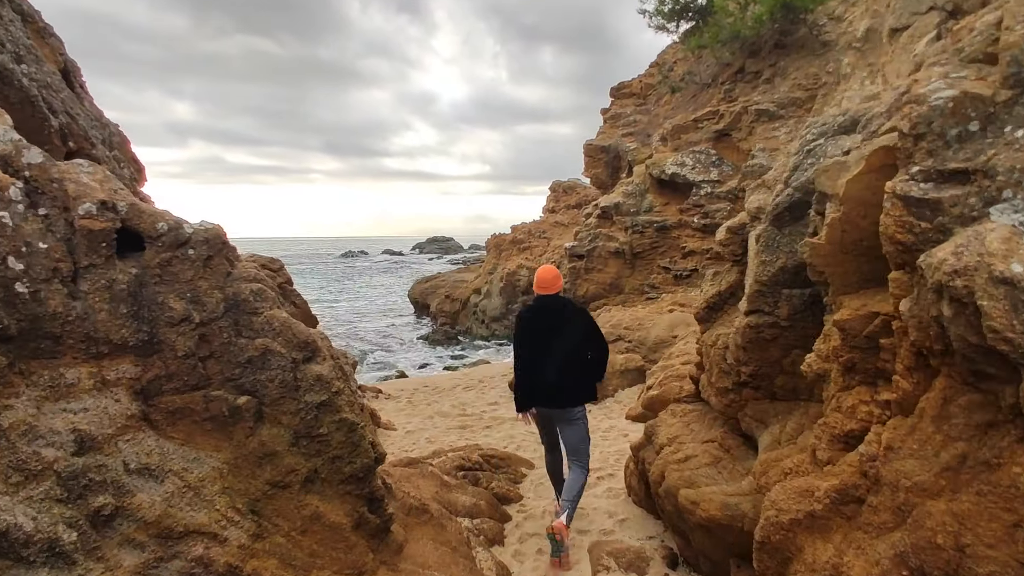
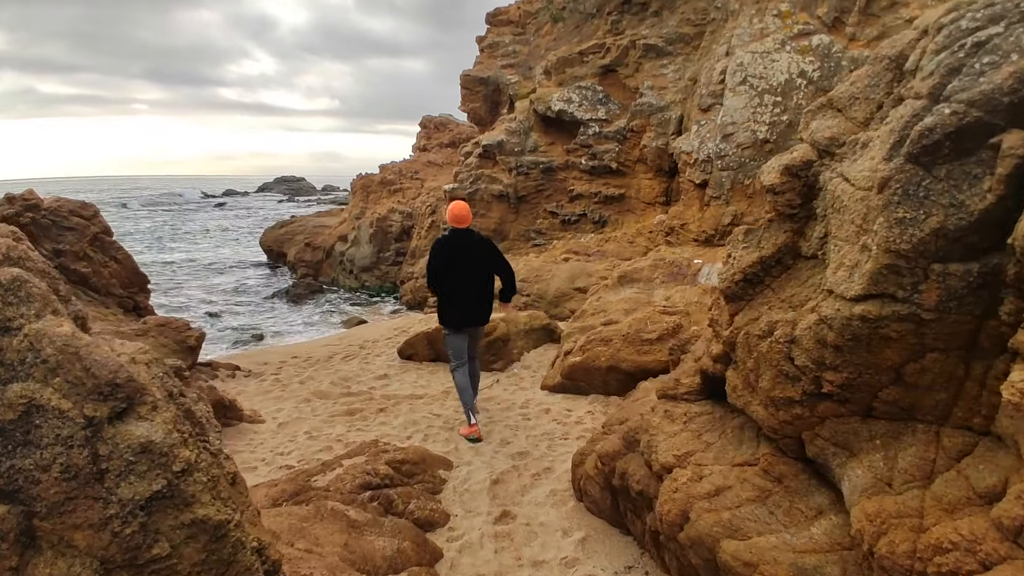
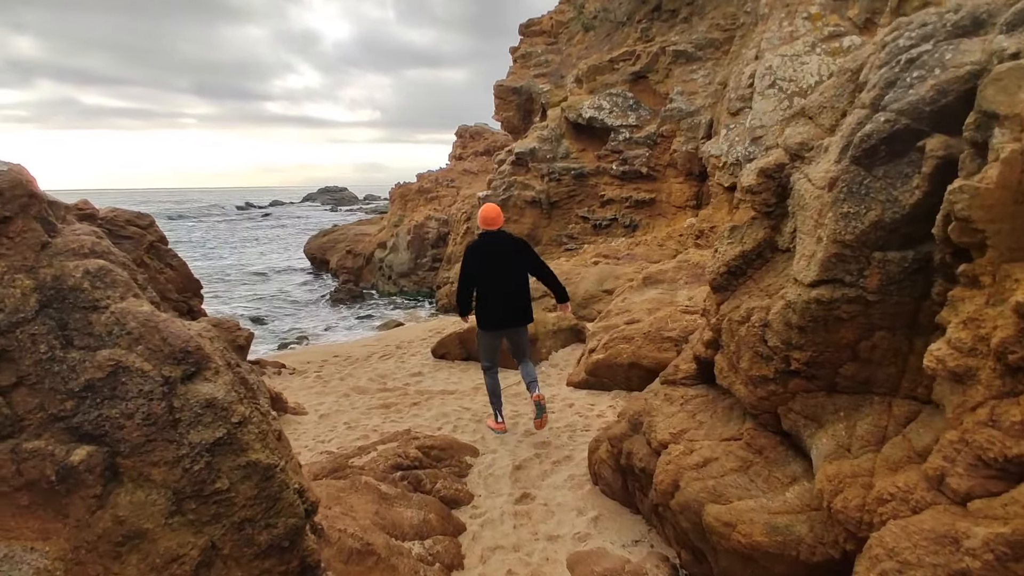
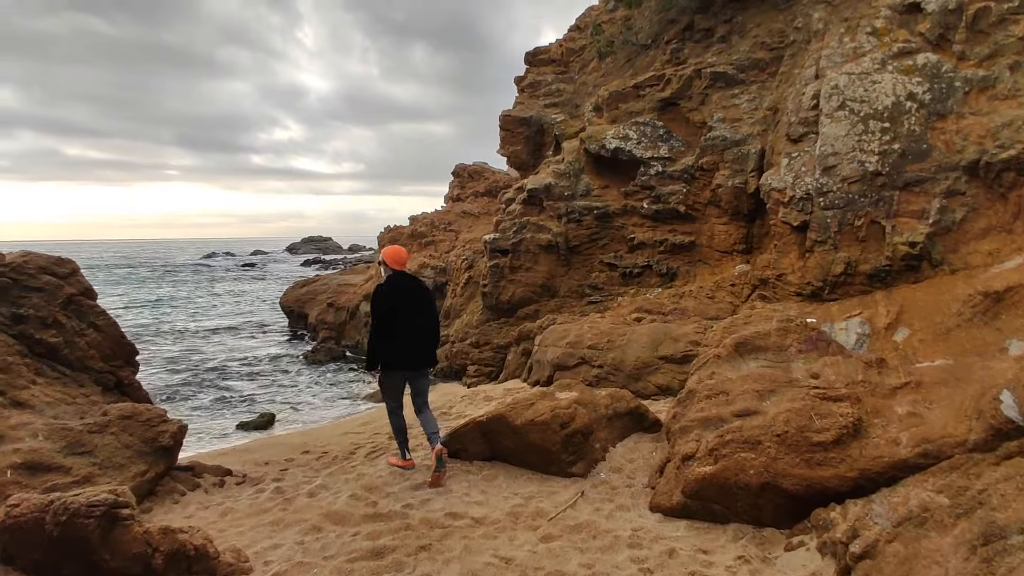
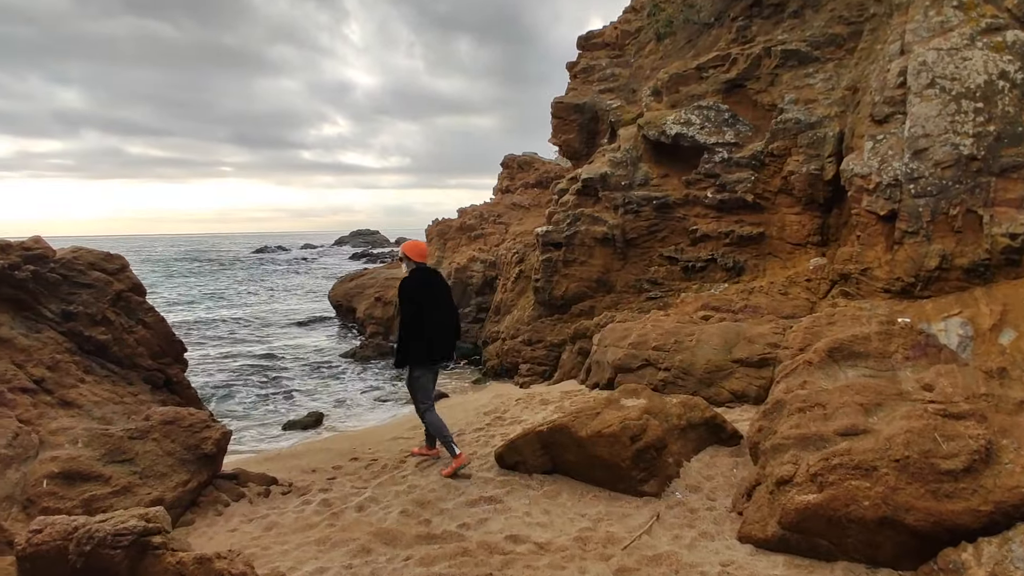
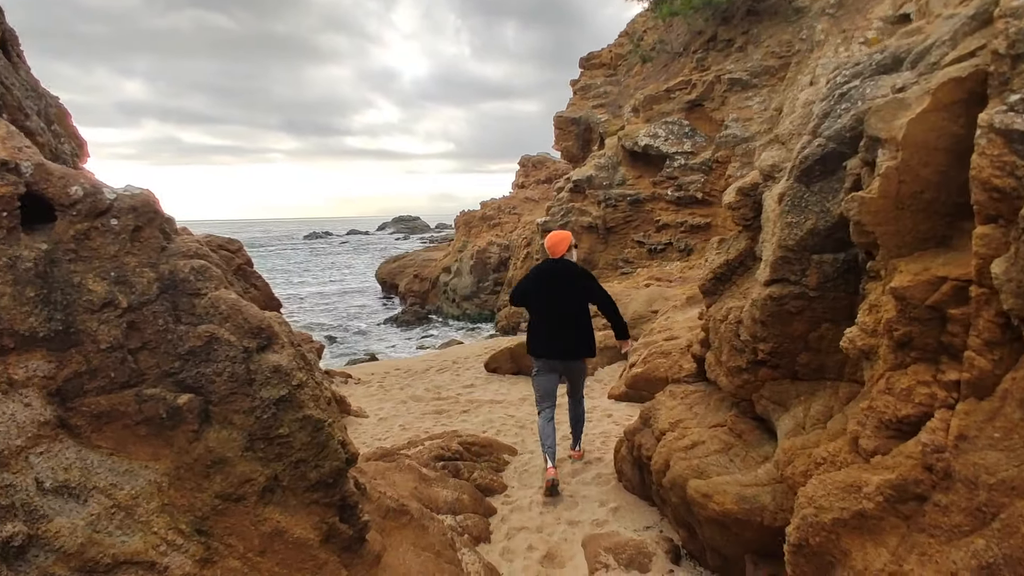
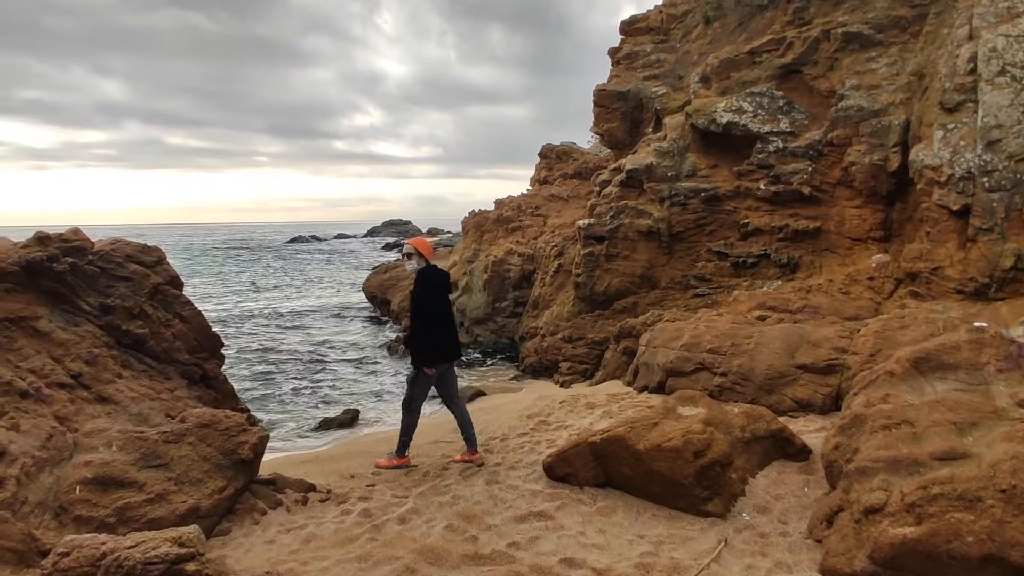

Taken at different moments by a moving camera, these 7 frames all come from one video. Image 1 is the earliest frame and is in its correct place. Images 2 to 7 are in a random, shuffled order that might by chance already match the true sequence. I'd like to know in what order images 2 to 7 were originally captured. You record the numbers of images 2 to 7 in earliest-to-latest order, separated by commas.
6, 3, 2, 4, 5, 7
